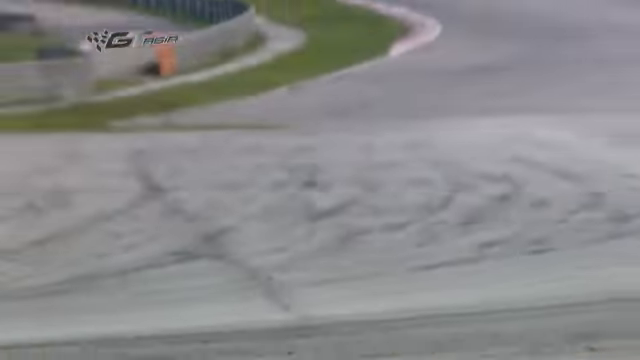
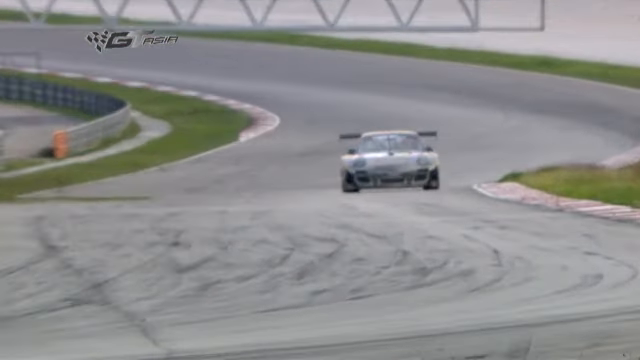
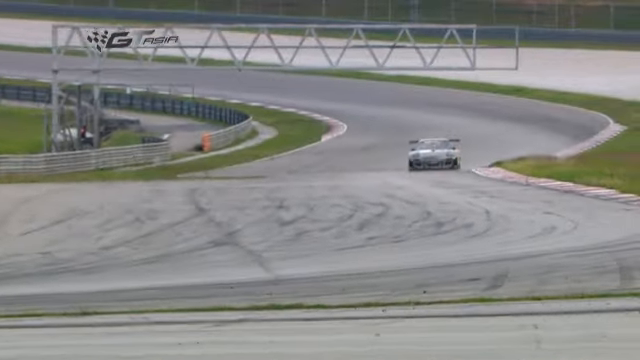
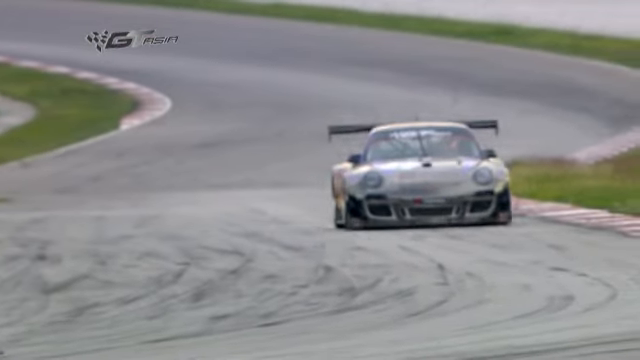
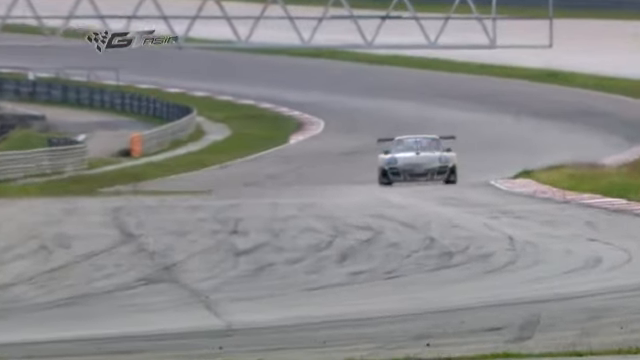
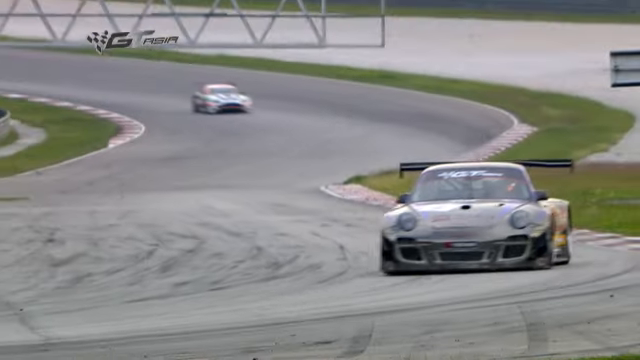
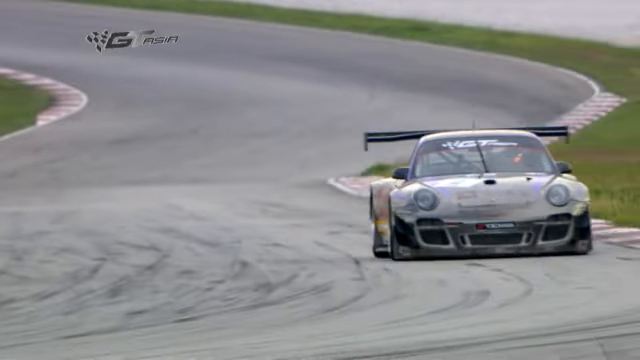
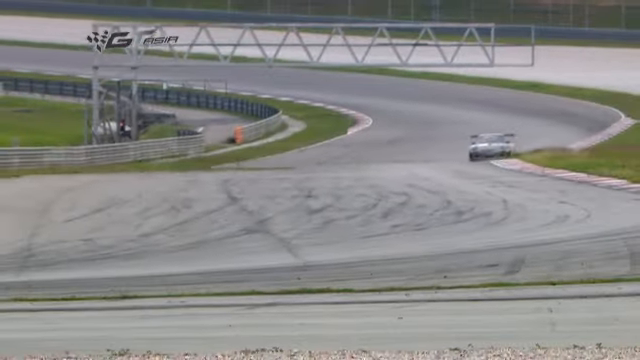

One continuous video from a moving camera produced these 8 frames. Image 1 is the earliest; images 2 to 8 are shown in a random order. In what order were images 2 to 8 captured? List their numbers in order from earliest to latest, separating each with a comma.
8, 3, 5, 2, 4, 7, 6
